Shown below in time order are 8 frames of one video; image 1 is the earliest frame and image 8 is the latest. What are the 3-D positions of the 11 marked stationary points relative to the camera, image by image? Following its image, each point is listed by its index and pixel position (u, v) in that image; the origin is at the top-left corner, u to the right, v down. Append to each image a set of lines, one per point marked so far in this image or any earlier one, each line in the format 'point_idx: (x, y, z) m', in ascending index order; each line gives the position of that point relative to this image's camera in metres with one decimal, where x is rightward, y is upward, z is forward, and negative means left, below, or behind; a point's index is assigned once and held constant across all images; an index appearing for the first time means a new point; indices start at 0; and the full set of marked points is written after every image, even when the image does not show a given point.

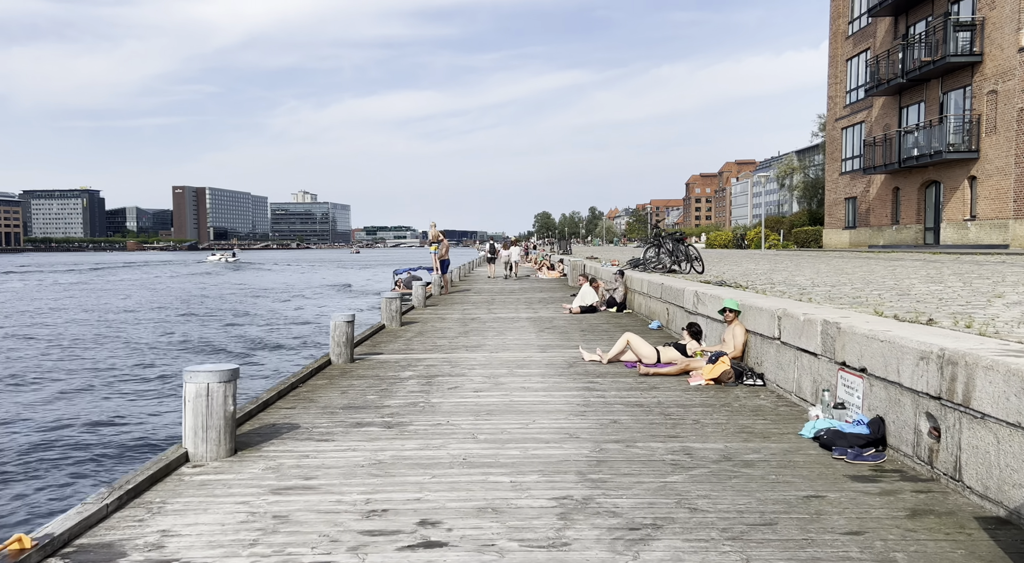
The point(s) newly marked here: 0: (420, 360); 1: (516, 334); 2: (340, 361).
0: (-1.3, -1.1, +12.5) m
1: (+0.1, -0.9, +15.9) m
2: (-2.4, -1.1, +12.2) m
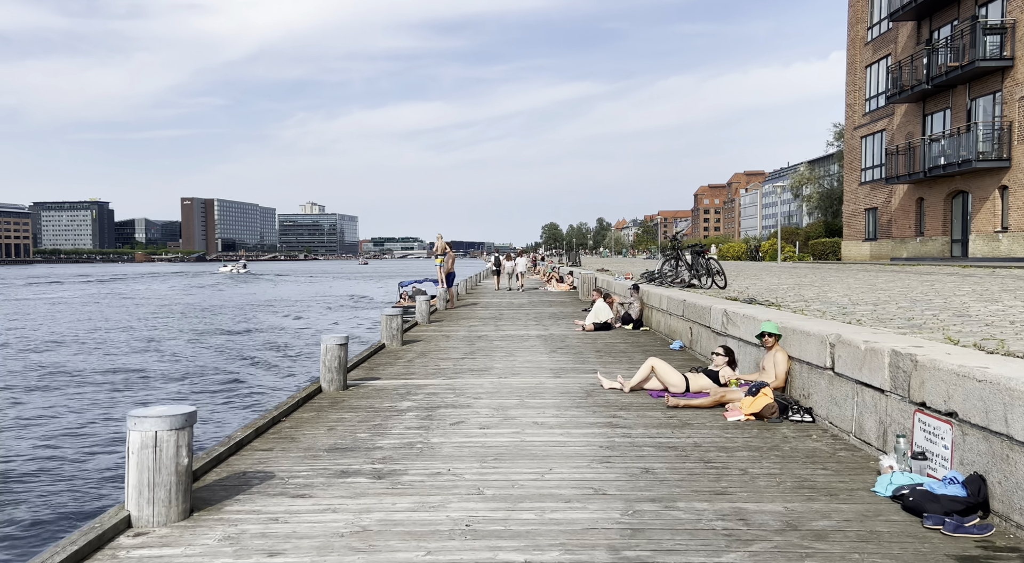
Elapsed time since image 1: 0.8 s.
0: (-1.2, -1.3, +11.3) m
1: (+0.2, -1.2, +14.7) m
2: (-2.2, -1.3, +11.0) m
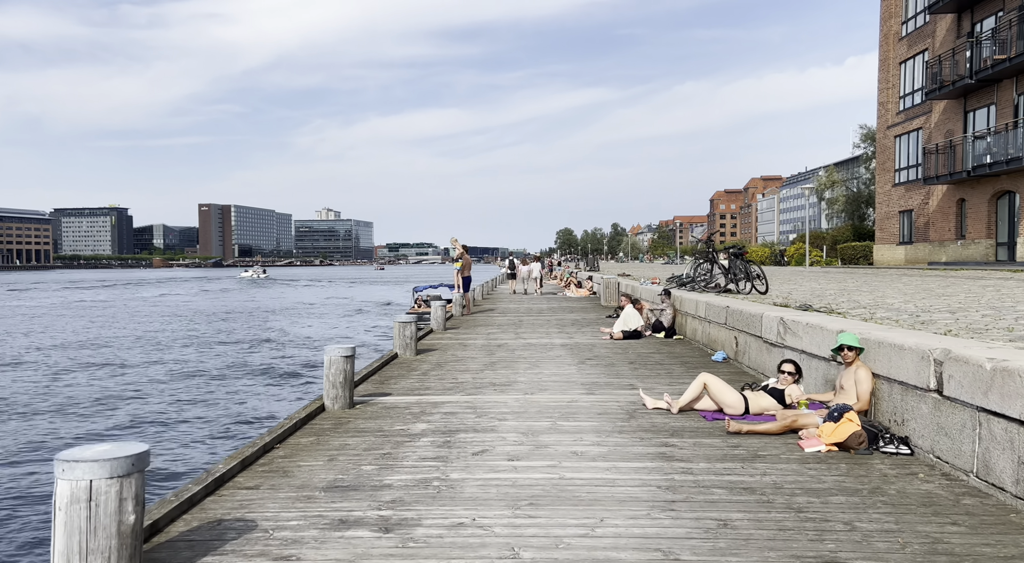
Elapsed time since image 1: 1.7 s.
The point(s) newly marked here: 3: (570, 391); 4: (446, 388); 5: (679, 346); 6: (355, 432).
0: (-0.9, -1.4, +10.0) m
1: (+0.6, -1.3, +13.3) m
2: (-1.9, -1.4, +9.6) m
3: (+0.7, -1.3, +10.7) m
4: (-0.8, -1.3, +11.2) m
5: (+3.0, -1.2, +15.8) m
6: (-1.5, -1.4, +8.3) m
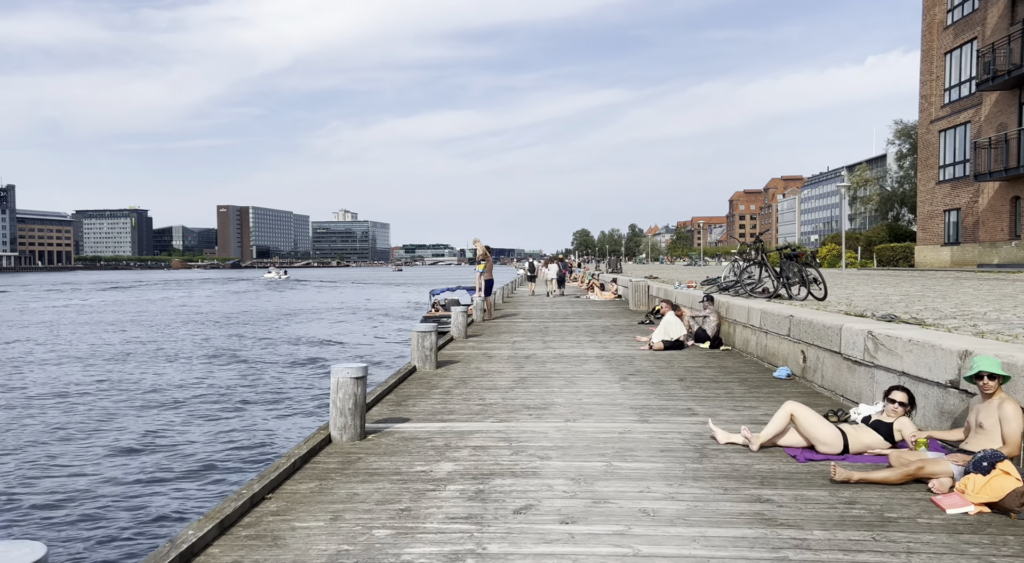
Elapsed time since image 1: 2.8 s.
0: (-0.5, -1.4, +8.4) m
1: (+1.1, -1.4, +11.7) m
2: (-1.5, -1.4, +8.1) m
3: (+1.1, -1.4, +9.1) m
4: (-0.4, -1.4, +9.6) m
5: (+3.5, -1.2, +14.2) m
6: (-1.1, -1.5, +6.8) m
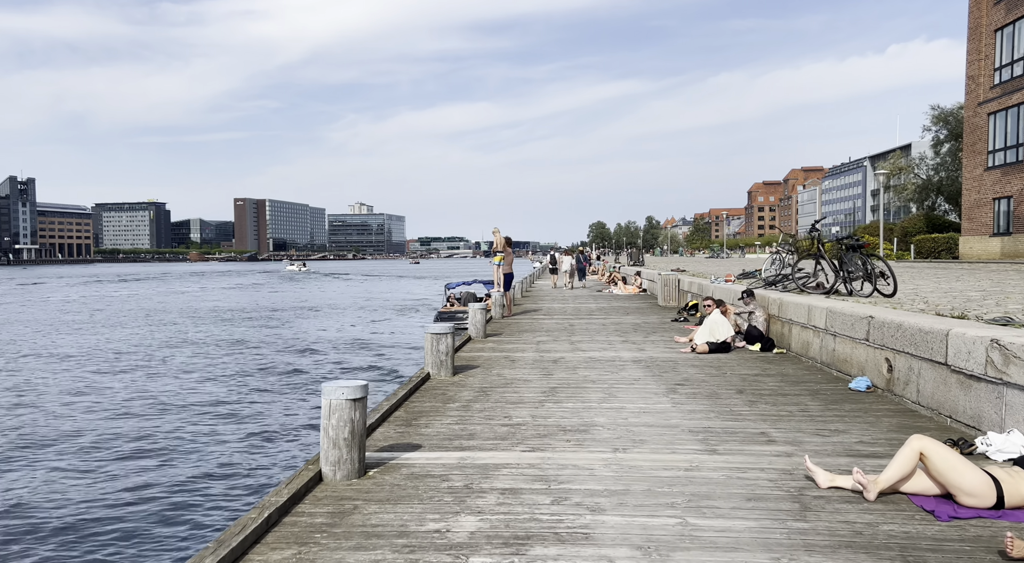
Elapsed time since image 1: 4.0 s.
0: (-0.2, -1.4, +6.7) m
1: (+1.4, -1.3, +10.0) m
2: (-1.3, -1.4, +6.4) m
3: (+1.4, -1.4, +7.4) m
4: (-0.1, -1.4, +7.9) m
5: (+3.9, -1.2, +12.4) m
6: (-0.9, -1.5, +5.1) m
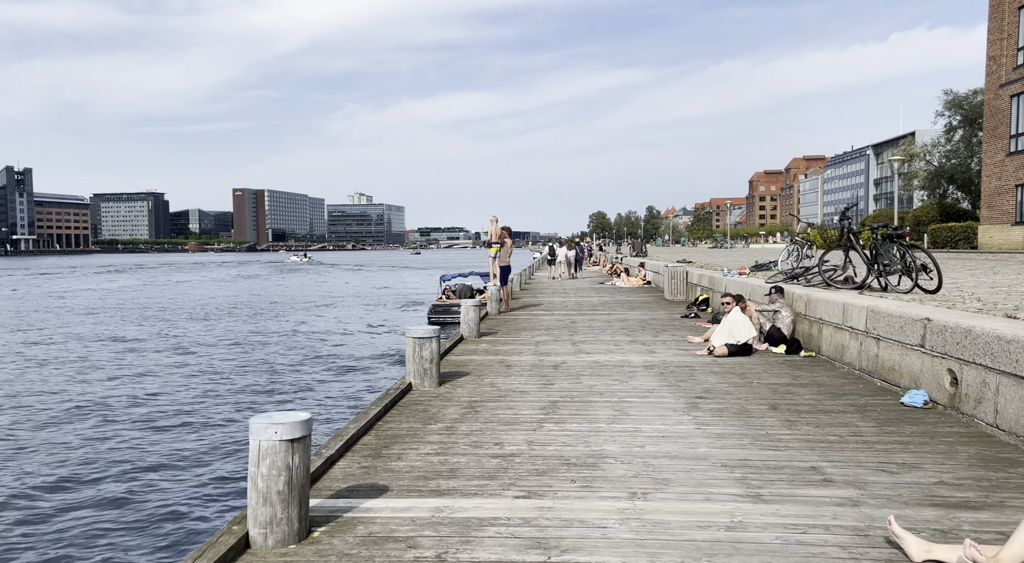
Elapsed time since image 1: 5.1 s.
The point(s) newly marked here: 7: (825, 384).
0: (-0.2, -1.4, +5.2) m
1: (+1.3, -1.3, +8.4) m
2: (-1.3, -1.4, +4.9) m
3: (+1.3, -1.4, +5.8) m
4: (-0.2, -1.4, +6.4) m
5: (+3.8, -1.1, +10.9) m
6: (-0.9, -1.5, +3.6) m
7: (+3.5, -1.2, +10.0) m
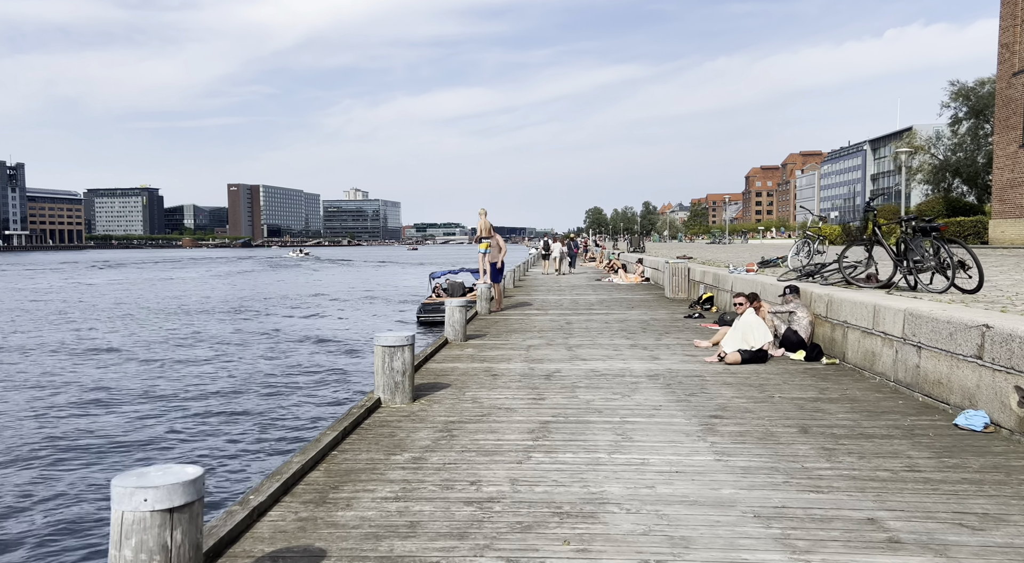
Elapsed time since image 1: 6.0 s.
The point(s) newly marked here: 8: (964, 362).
0: (-0.4, -1.4, +3.8) m
1: (+1.2, -1.3, +7.1) m
2: (-1.4, -1.5, +3.5) m
3: (+1.2, -1.4, +4.5) m
4: (-0.3, -1.4, +5.0) m
5: (+3.6, -1.1, +9.5) m
6: (-1.1, -1.5, +2.2) m
7: (+3.4, -1.1, +8.7) m
8: (+3.9, -0.7, +7.7) m
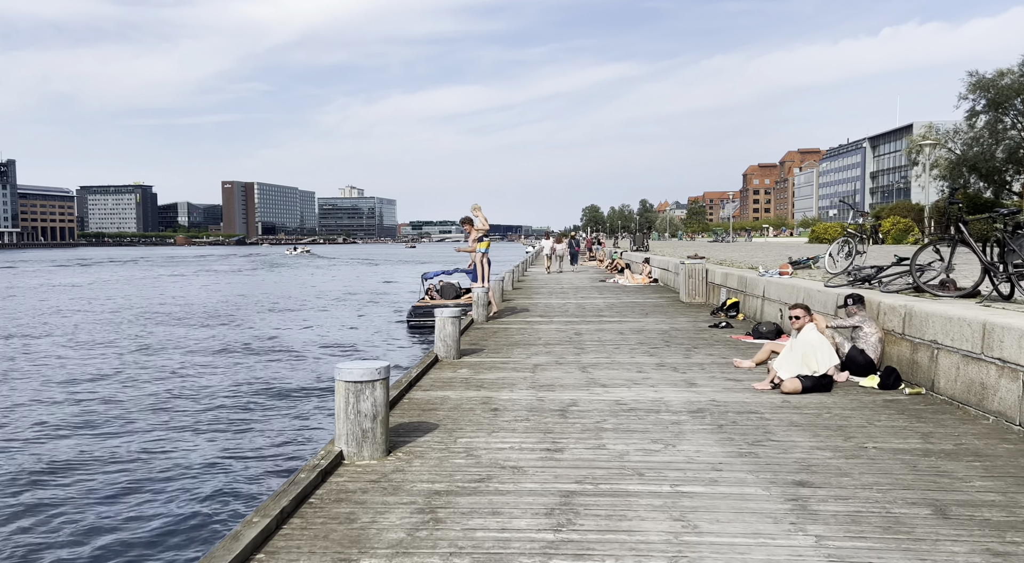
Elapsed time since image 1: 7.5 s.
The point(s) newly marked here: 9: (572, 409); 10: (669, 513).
0: (-0.3, -1.6, +1.6) m
1: (+1.3, -1.4, +4.8) m
2: (-1.4, -1.6, +1.2) m
3: (+1.3, -1.5, +2.3) m
4: (-0.2, -1.5, +2.8) m
5: (+3.7, -1.2, +7.3) m
6: (-1.0, -1.6, -0.1) m
7: (+3.4, -1.2, +6.4) m
8: (+4.0, -0.8, +5.4) m
9: (+0.6, -1.2, +8.5) m
10: (+0.9, -1.4, +5.2) m
